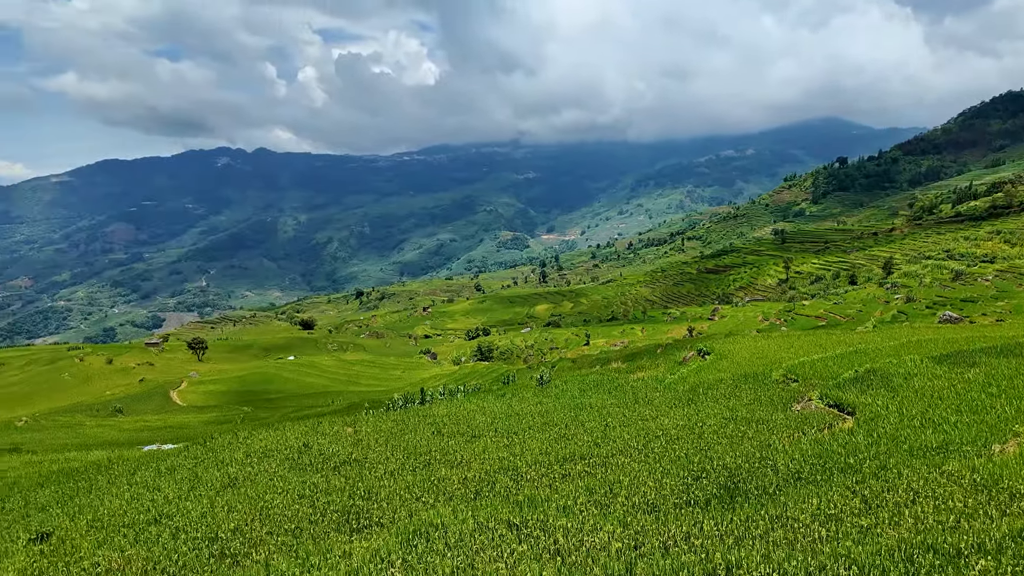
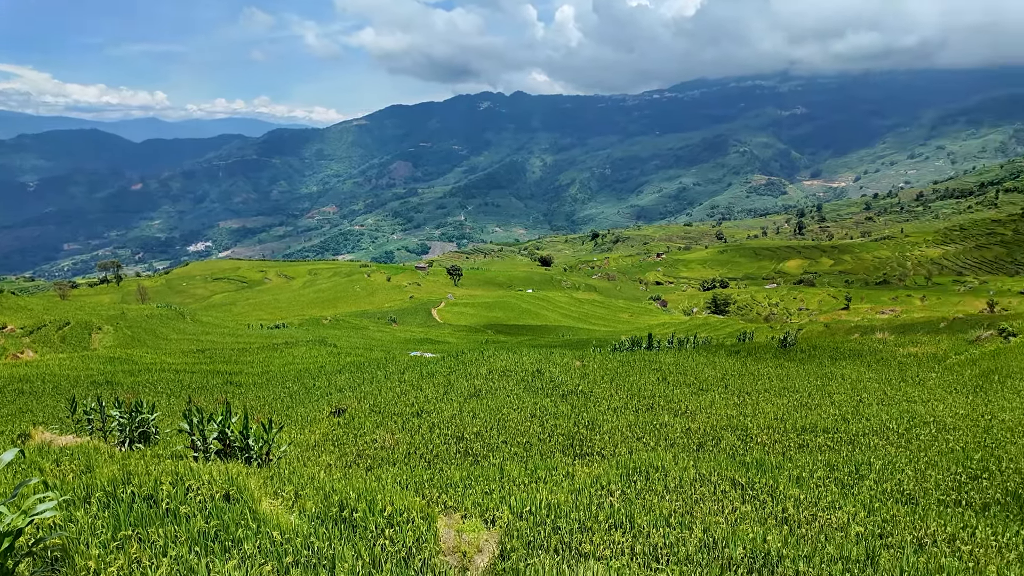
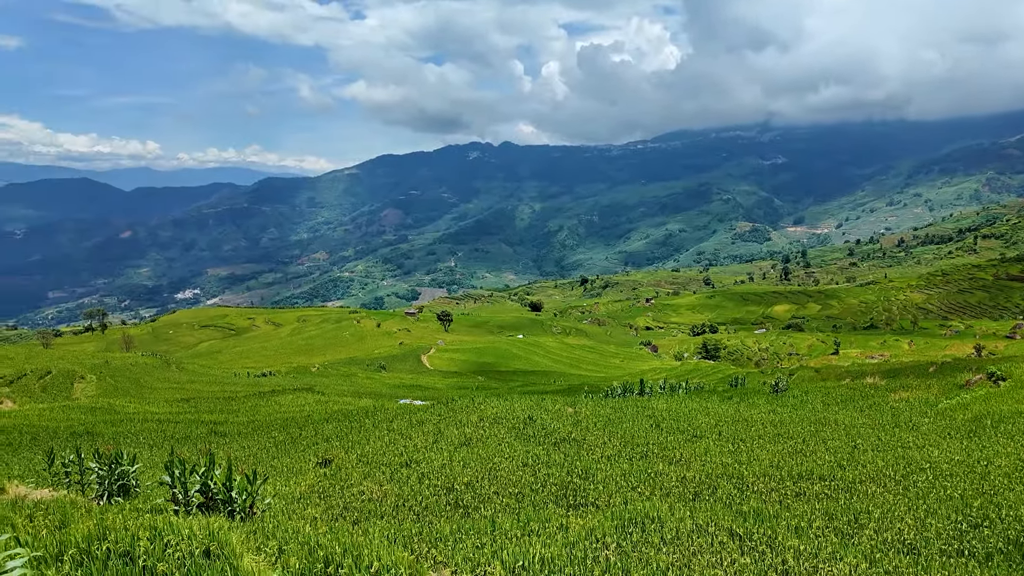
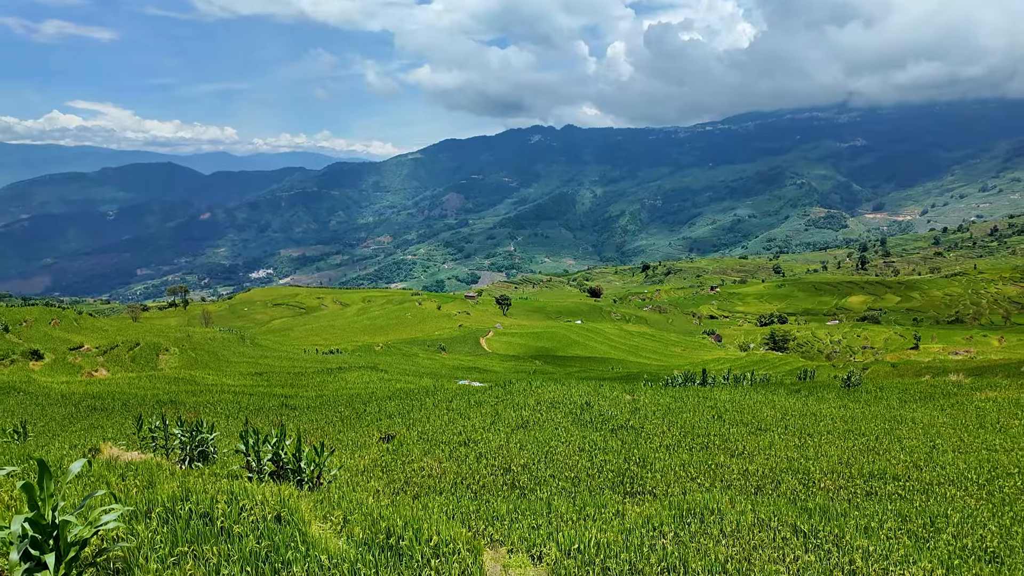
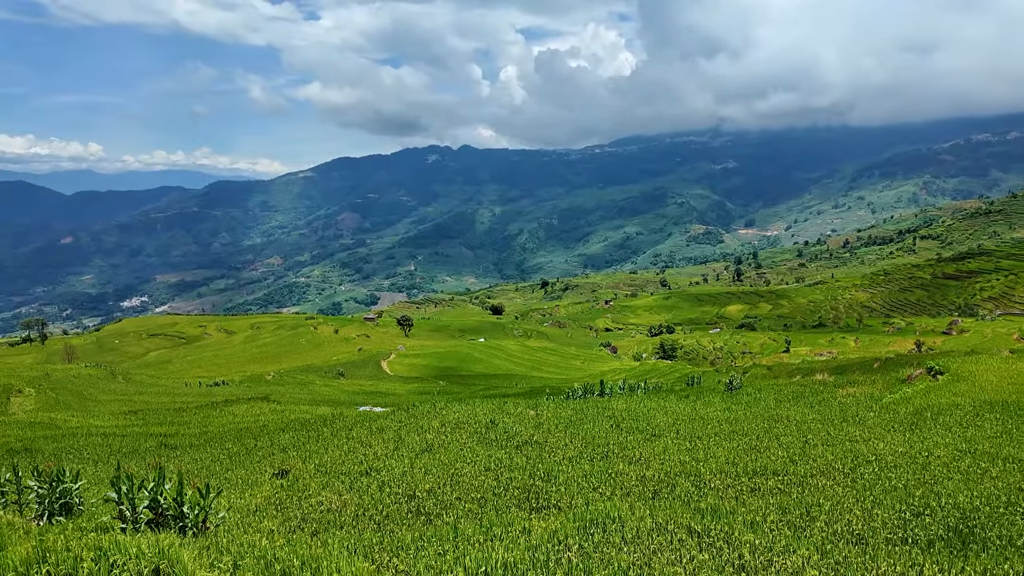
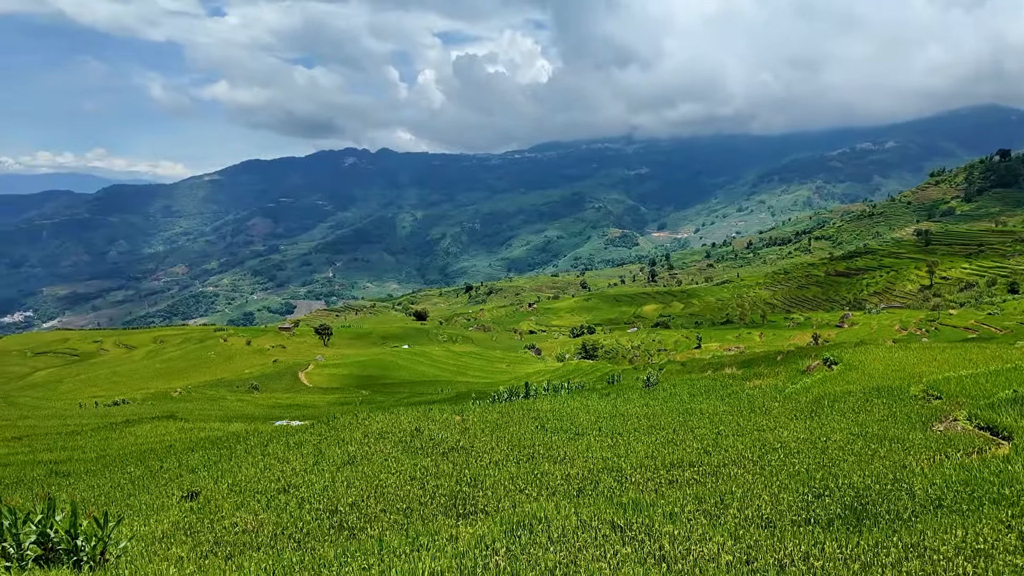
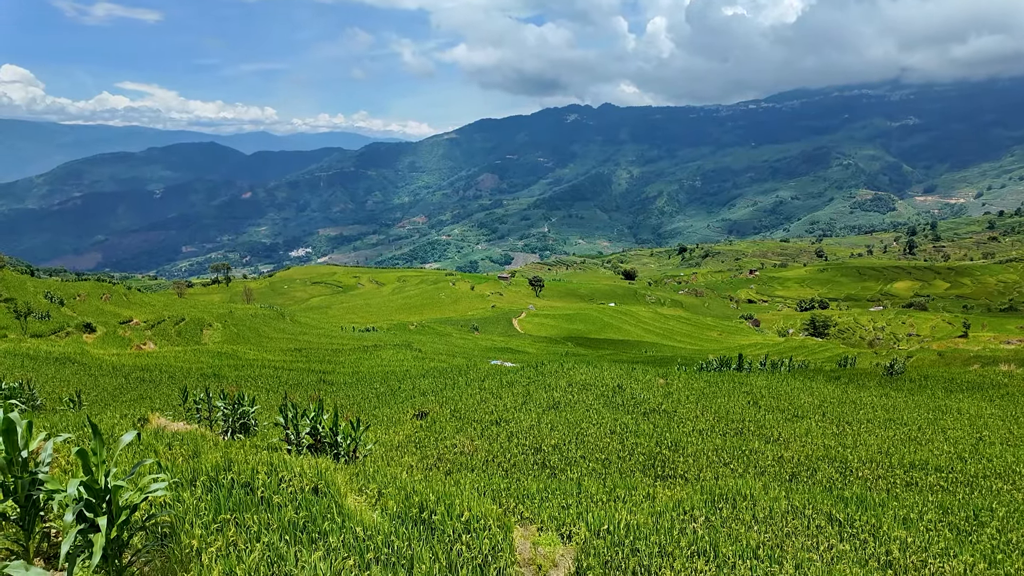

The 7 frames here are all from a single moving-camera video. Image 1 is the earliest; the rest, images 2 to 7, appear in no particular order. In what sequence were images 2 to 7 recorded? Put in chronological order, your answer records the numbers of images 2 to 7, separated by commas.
6, 5, 3, 4, 7, 2
